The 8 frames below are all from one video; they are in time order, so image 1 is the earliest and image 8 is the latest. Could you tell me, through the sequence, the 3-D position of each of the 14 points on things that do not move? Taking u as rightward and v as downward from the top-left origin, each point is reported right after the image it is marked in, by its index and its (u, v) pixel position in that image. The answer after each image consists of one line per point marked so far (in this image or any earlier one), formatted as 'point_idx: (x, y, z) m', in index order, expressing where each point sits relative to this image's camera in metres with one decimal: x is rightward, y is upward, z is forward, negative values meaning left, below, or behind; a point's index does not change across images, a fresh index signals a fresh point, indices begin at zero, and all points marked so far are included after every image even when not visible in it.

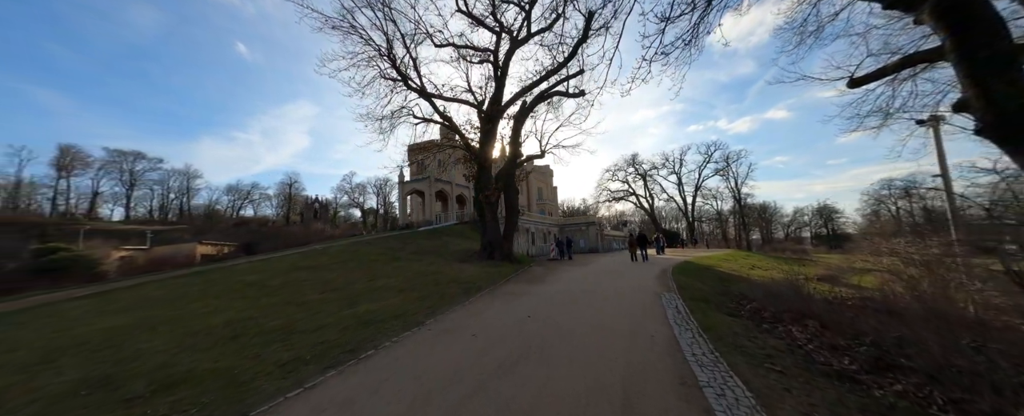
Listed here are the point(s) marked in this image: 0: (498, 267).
0: (-1.0, -4.0, +19.0) m
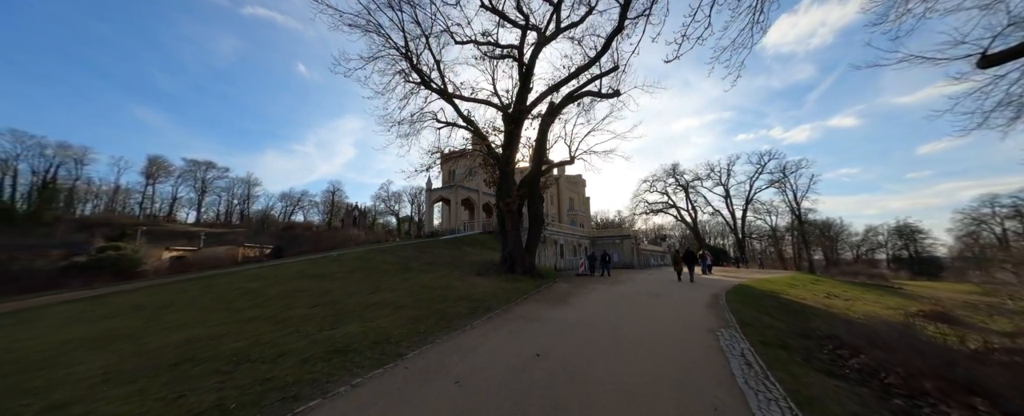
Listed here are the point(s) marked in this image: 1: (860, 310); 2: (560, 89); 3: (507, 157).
0: (+0.2, -4.6, +17.1) m
1: (+19.5, -5.7, +15.5) m
2: (+3.3, +8.6, +19.9) m
3: (+0.2, +3.7, +19.2) m
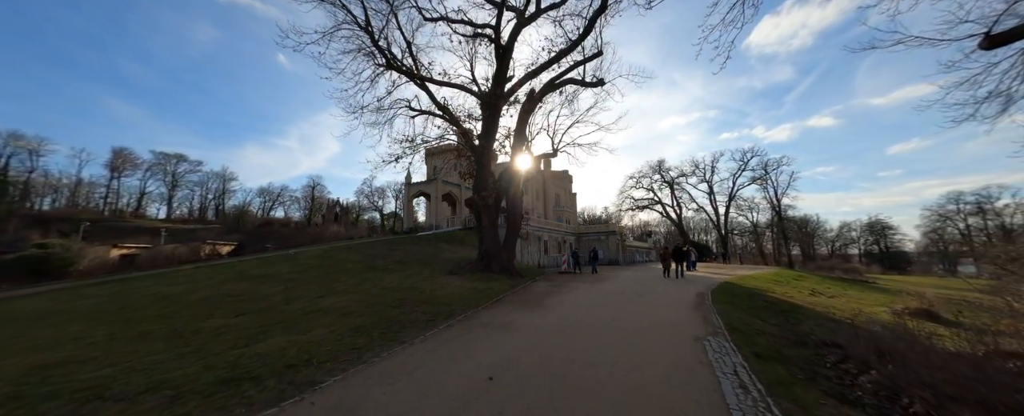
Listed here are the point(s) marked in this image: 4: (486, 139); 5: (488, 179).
0: (-1.2, -4.2, +15.8) m
1: (+18.1, -5.4, +14.9) m
2: (+1.8, +8.9, +18.5) m
3: (-1.3, +4.1, +17.8) m
4: (-1.7, +4.5, +18.2) m
5: (-1.4, +1.9, +17.6) m
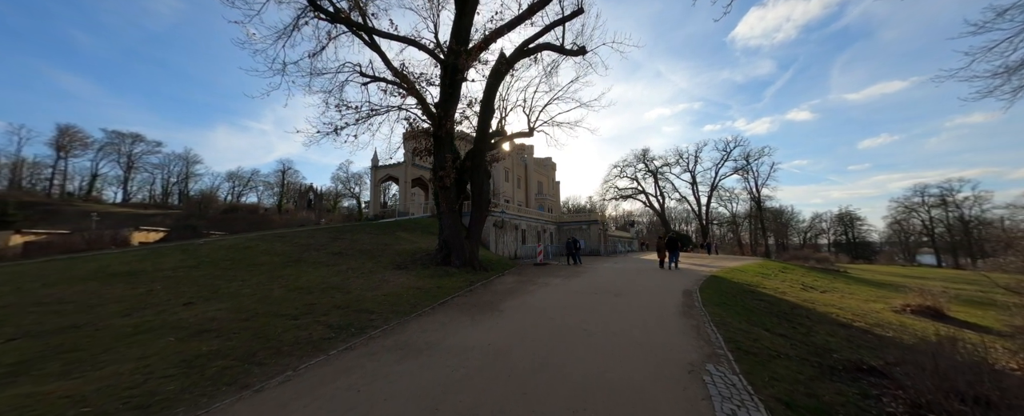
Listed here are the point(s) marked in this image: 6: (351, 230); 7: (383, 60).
0: (-3.2, -3.3, +13.3) m
1: (+16.1, -4.7, +13.4) m
2: (-0.2, +9.9, +15.6) m
3: (-3.2, +5.0, +14.9) m
4: (-3.6, +5.5, +15.3) m
5: (-3.4, +2.8, +14.8) m
6: (-11.5, -1.6, +19.9) m
7: (-8.7, +10.0, +18.8) m
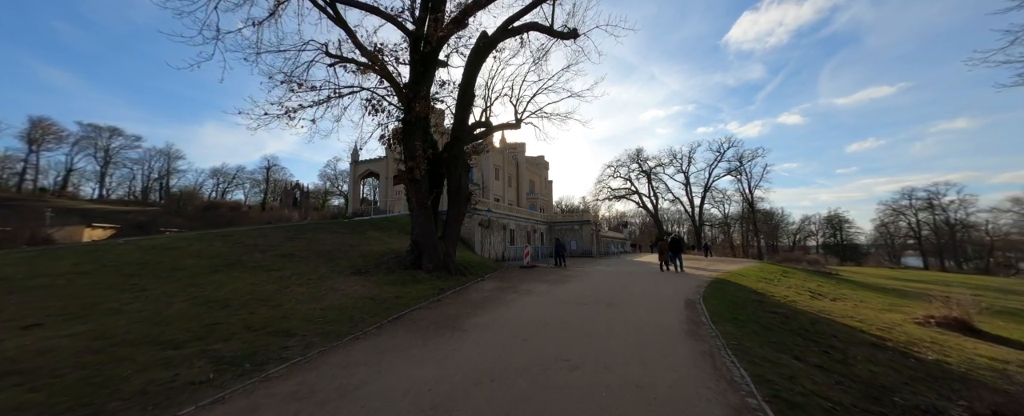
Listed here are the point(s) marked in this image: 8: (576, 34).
0: (-4.1, -3.1, +11.4) m
1: (+15.1, -4.7, +11.9) m
2: (-1.1, +10.1, +13.8) m
3: (-4.2, +5.2, +13.0) m
4: (-4.6, +5.7, +13.4) m
5: (-4.4, +3.0, +12.9) m
6: (-12.6, -1.3, +17.8) m
7: (-9.6, +10.2, +16.8) m
8: (+4.2, +11.3, +18.0) m
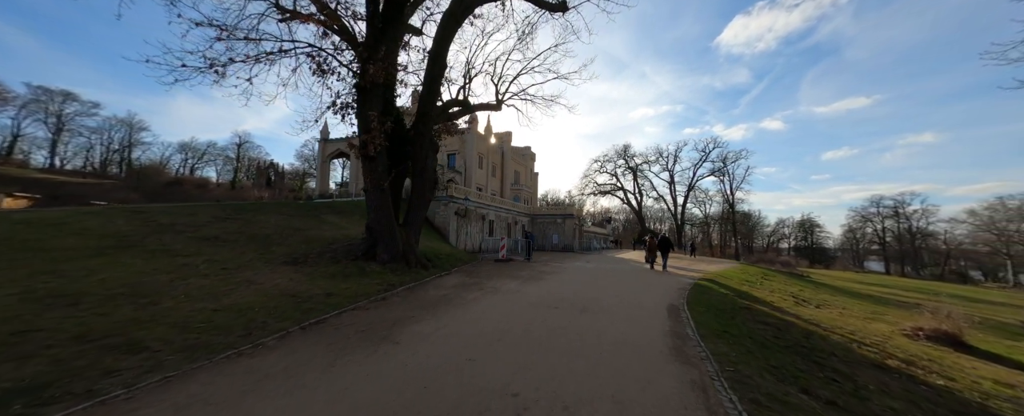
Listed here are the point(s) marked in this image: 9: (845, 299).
0: (-5.5, -2.4, +9.6) m
1: (+13.6, -4.8, +11.1) m
2: (-1.9, +10.7, +11.8) m
3: (-5.2, +6.0, +11.0) m
4: (-5.6, +6.4, +11.3) m
5: (-5.5, +3.8, +10.9) m
6: (-14.1, -0.1, +15.6) m
7: (-10.6, +11.3, +14.4) m
8: (+3.2, +11.8, +16.2) m
9: (+21.9, -5.9, +18.3) m
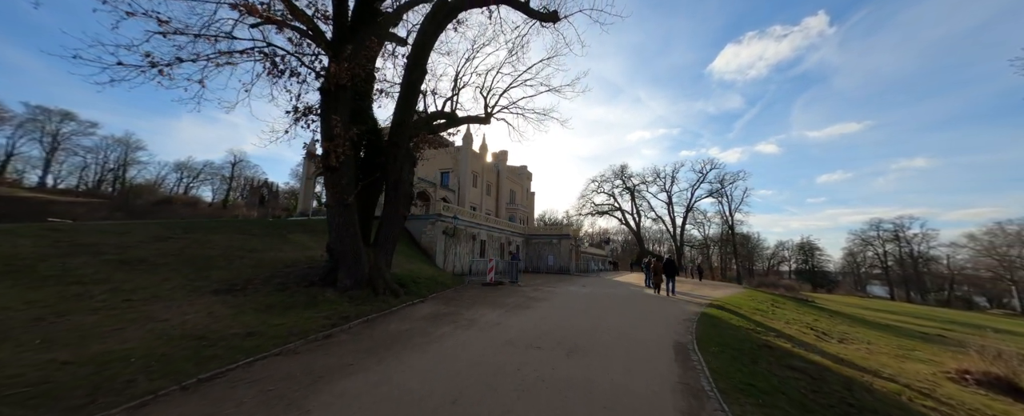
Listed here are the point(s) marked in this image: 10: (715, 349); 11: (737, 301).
0: (-6.1, -2.9, +8.0) m
1: (+12.9, -5.6, +9.5) m
2: (-2.5, +10.0, +11.2) m
3: (-5.8, +5.4, +10.0) m
4: (-6.2, +5.8, +10.4) m
5: (-6.1, +3.2, +9.8) m
6: (-14.8, -0.9, +14.1) m
7: (-11.2, +10.5, +13.7) m
8: (+2.6, +10.8, +15.7) m
9: (+21.2, -7.3, +16.6) m
10: (+6.0, -4.2, +8.4) m
11: (+15.2, -6.3, +18.9) m
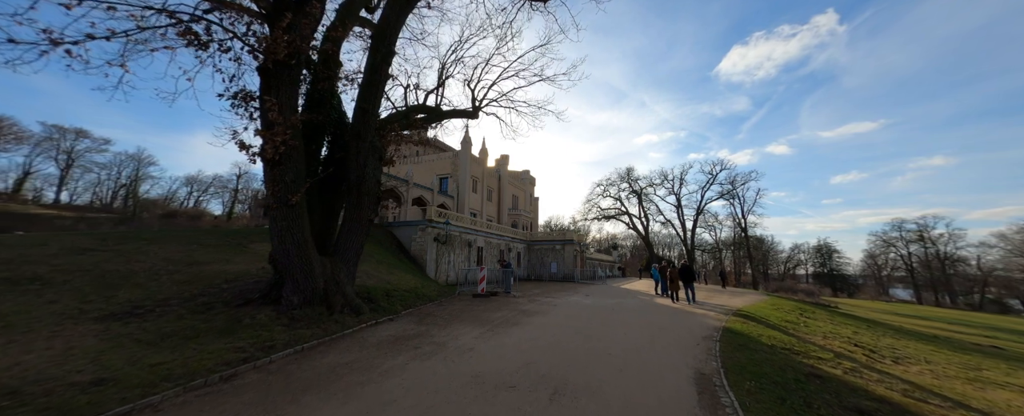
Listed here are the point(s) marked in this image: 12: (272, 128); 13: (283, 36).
0: (-6.8, -2.9, +6.3) m
1: (+12.4, -5.2, +7.3) m
2: (-3.3, +9.9, +9.7) m
3: (-6.6, +5.3, +8.5) m
4: (-7.0, +5.7, +8.9) m
5: (-6.9, +3.1, +8.2) m
6: (-15.4, -1.2, +12.7) m
7: (-12.0, +10.2, +12.5) m
8: (+1.9, +10.7, +14.2) m
9: (+20.8, -7.0, +14.3) m
10: (+5.4, -4.0, +6.4) m
11: (+14.9, -6.2, +16.7) m
12: (-7.1, +2.4, +8.8) m
13: (-6.3, +4.7, +7.9) m
